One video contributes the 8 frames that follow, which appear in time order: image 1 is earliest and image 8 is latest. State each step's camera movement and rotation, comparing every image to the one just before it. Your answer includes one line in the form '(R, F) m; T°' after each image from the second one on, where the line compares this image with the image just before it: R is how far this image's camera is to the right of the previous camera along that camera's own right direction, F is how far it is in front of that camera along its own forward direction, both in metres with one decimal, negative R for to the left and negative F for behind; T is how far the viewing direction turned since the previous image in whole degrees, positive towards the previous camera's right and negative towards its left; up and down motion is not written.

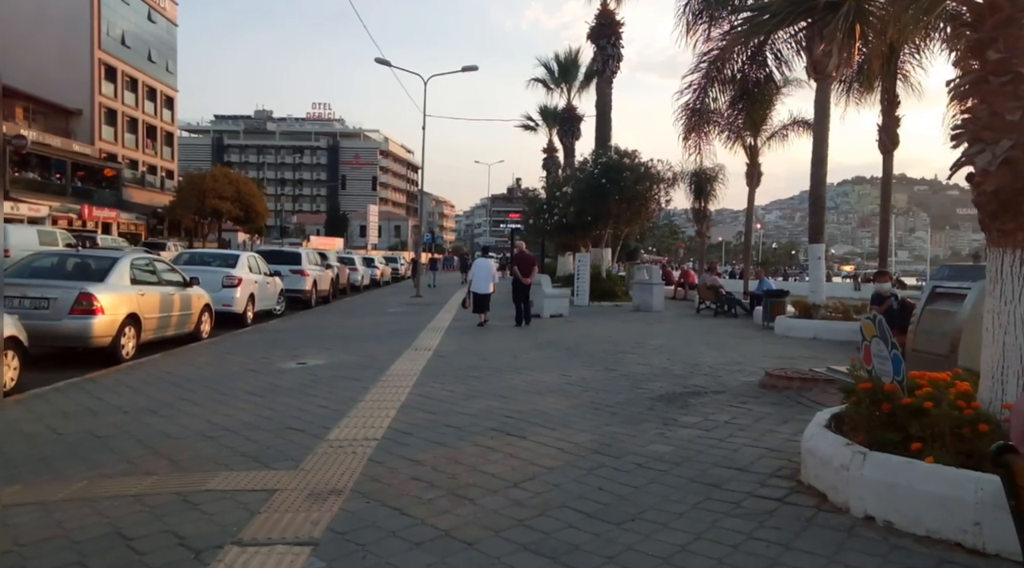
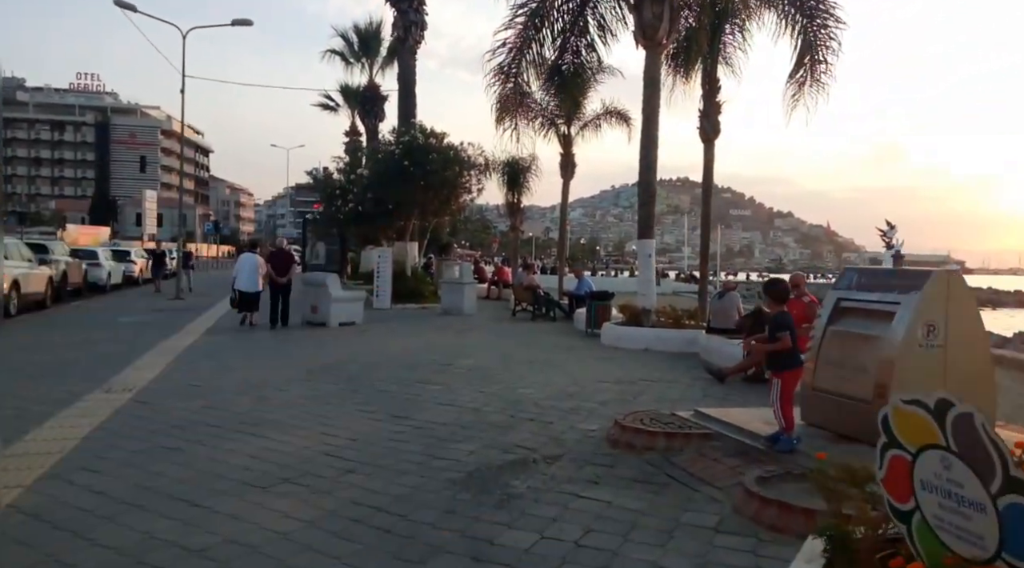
(+0.7, +3.2) m; +15°
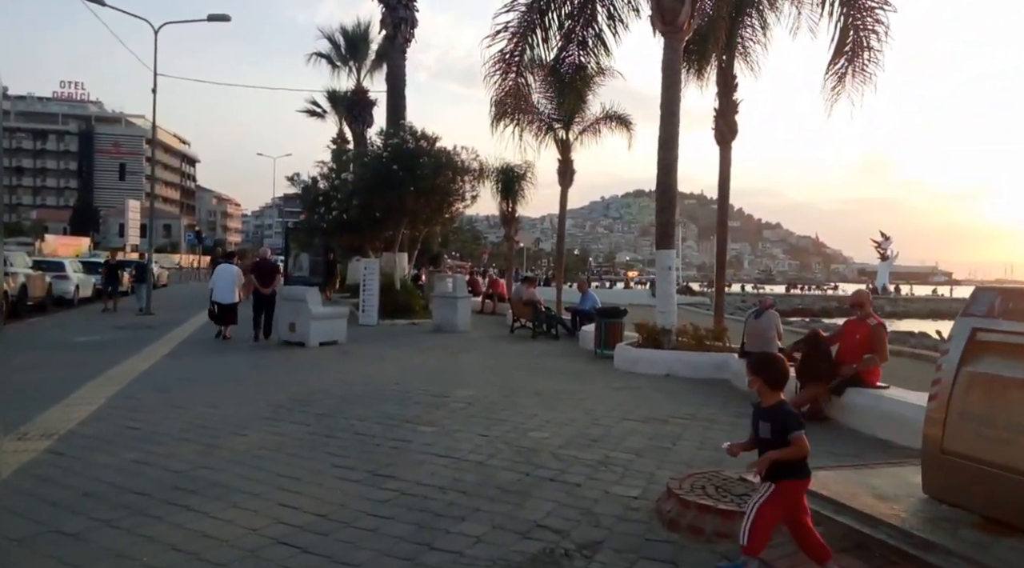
(-0.2, +1.6) m; +1°
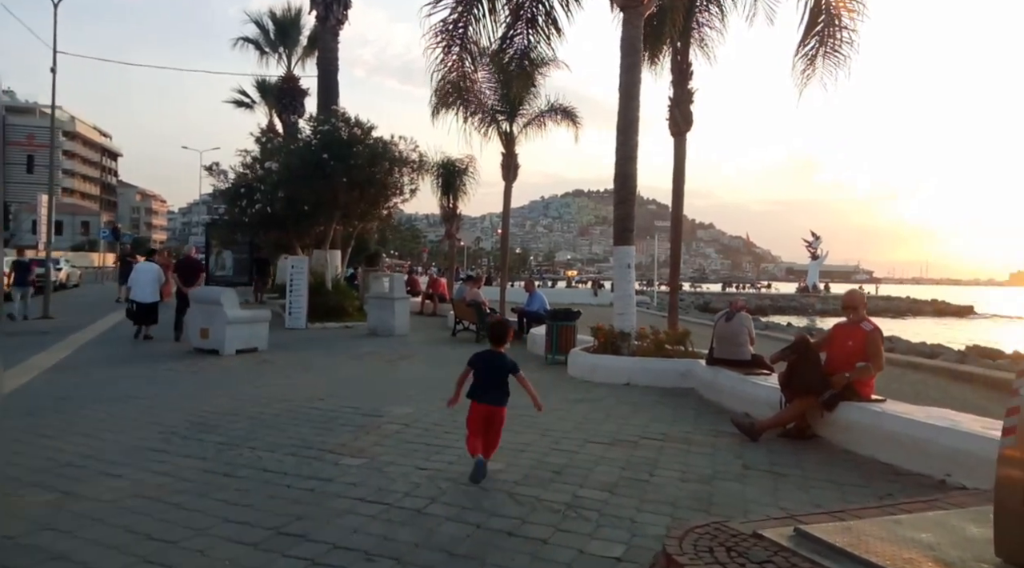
(0.0, +1.2) m; +5°
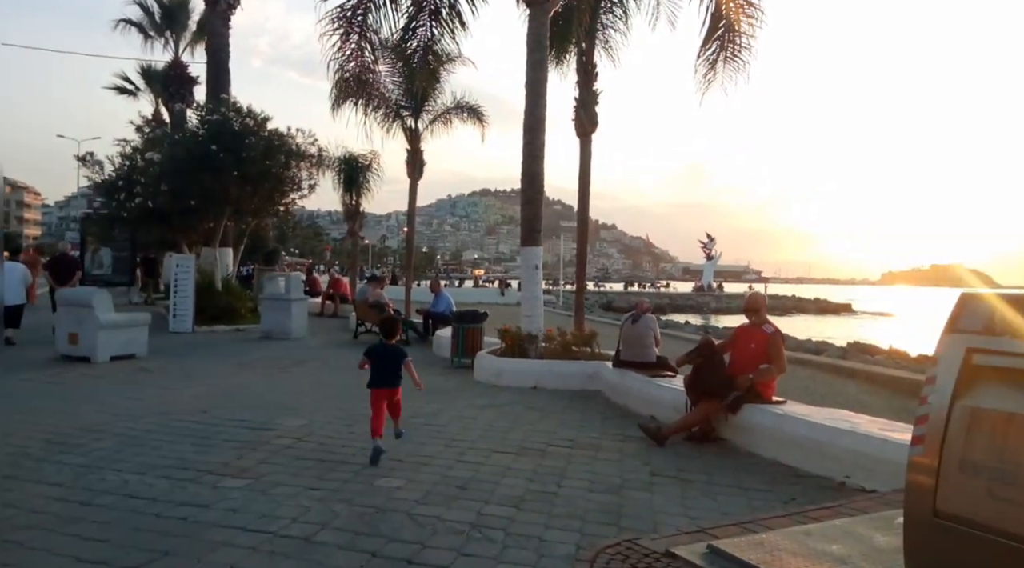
(0.0, +0.3) m; +7°
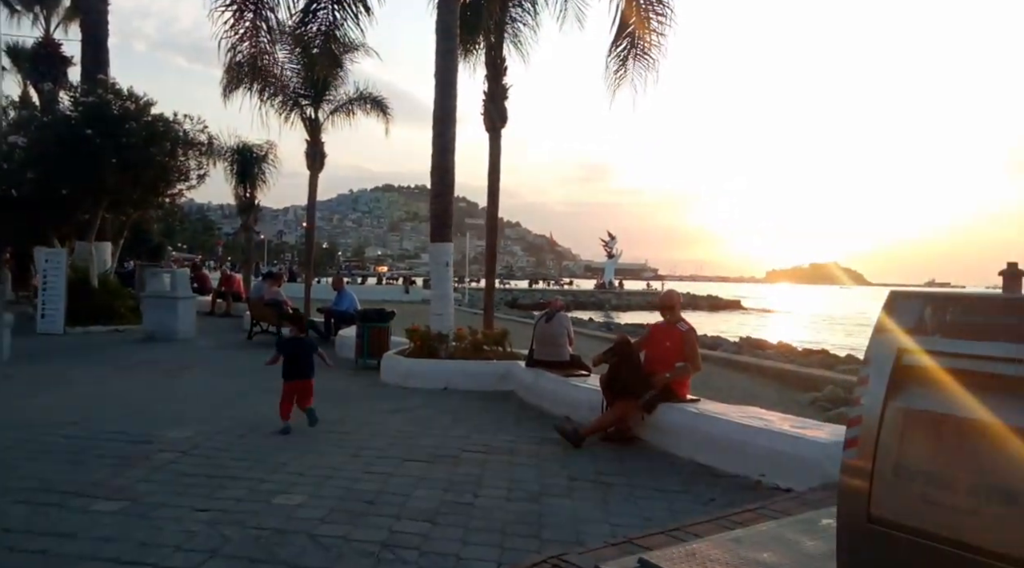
(-0.1, +0.3) m; +8°
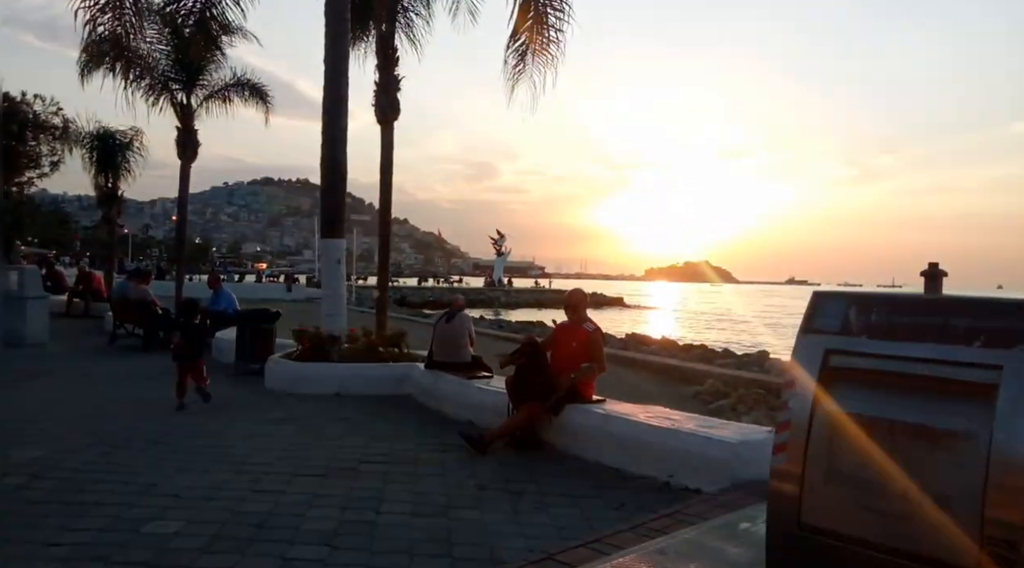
(-0.1, +0.3) m; +9°
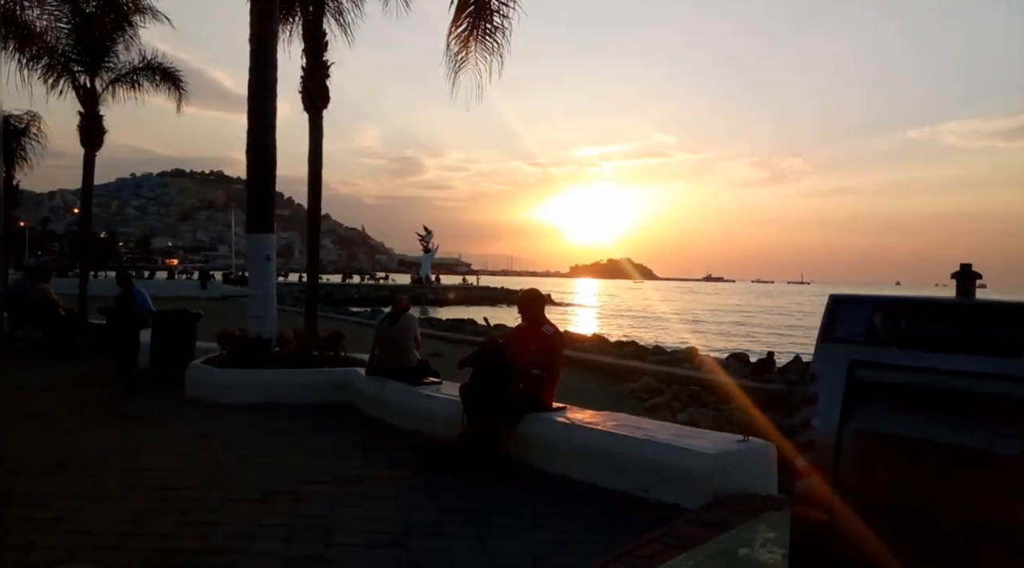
(-0.3, +0.5) m; +6°
